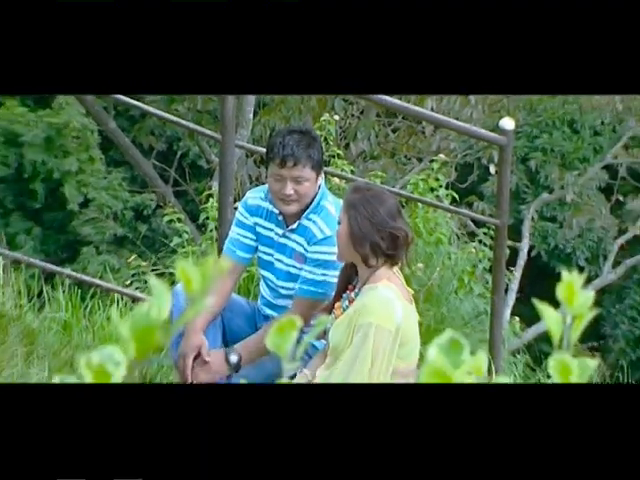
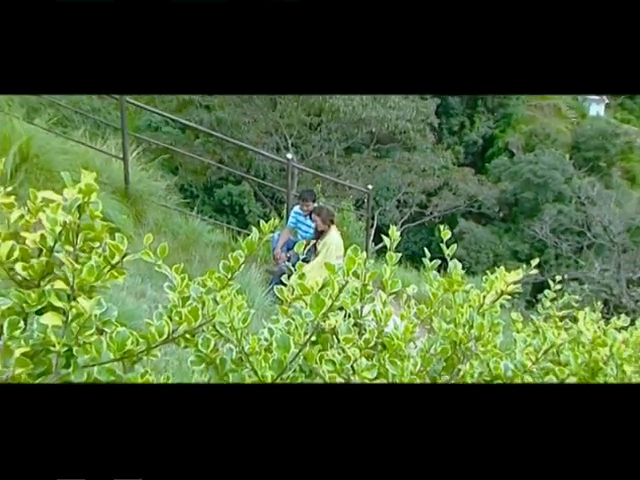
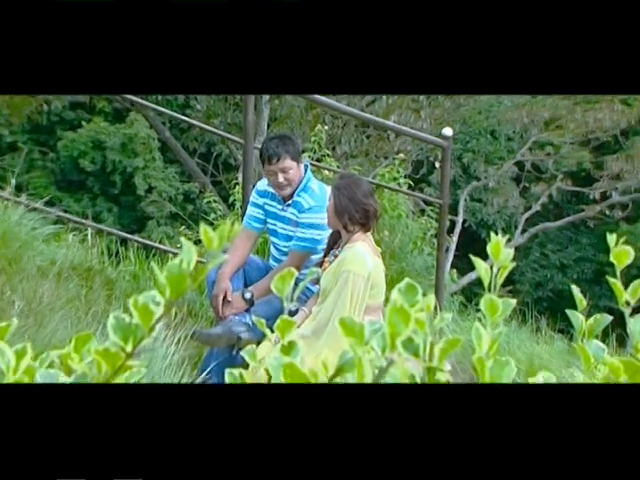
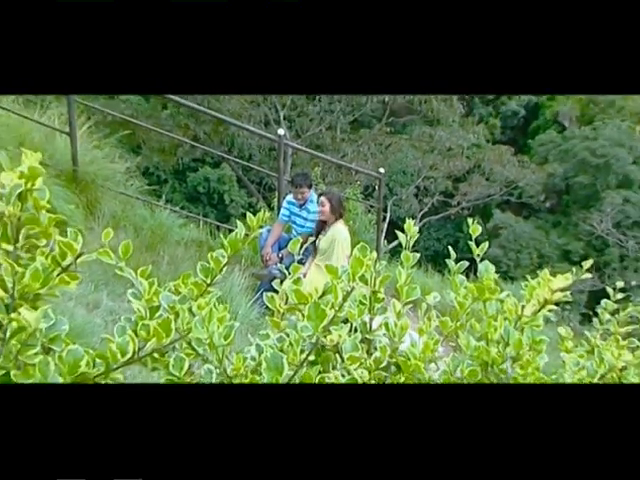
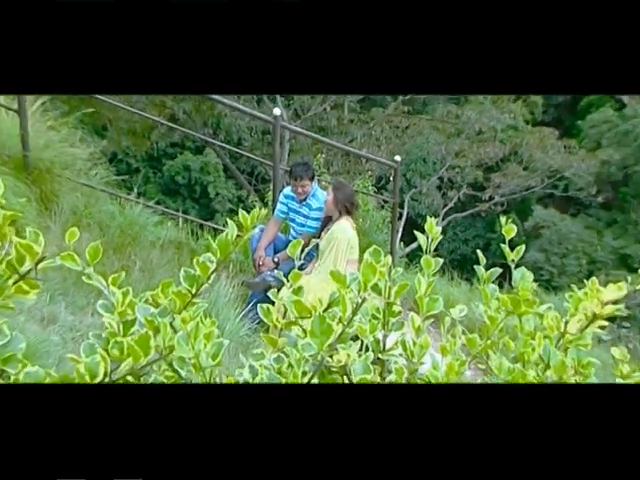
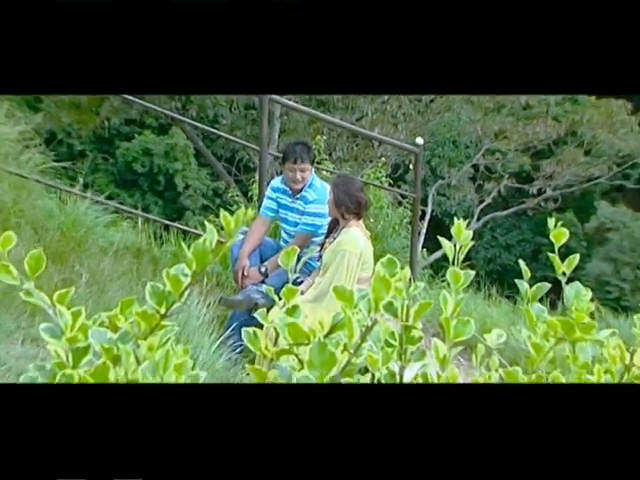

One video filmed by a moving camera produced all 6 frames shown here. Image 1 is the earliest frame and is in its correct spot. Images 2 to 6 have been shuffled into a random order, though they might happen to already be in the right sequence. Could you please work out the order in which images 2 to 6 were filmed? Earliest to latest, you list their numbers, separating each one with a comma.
3, 6, 5, 4, 2
